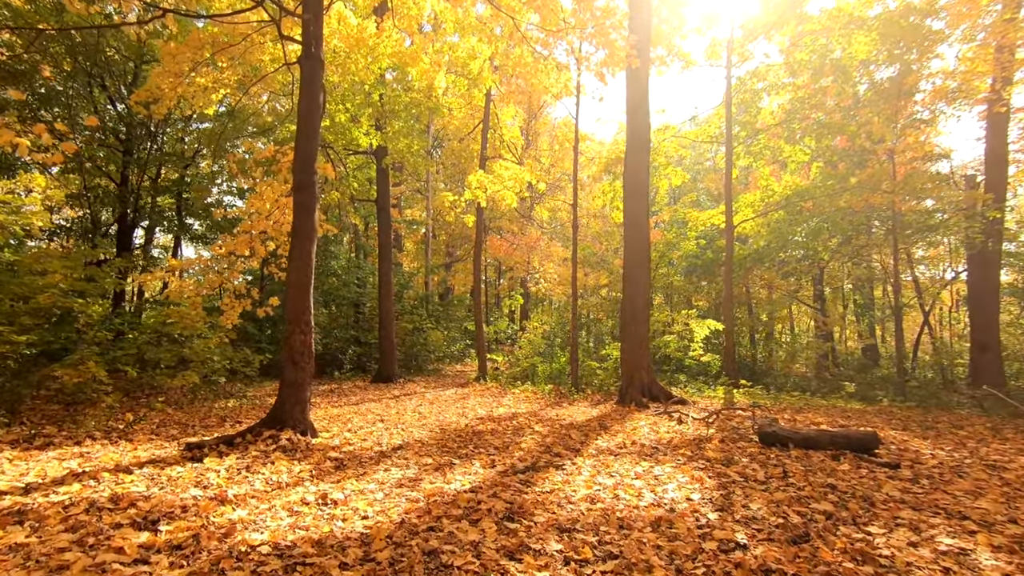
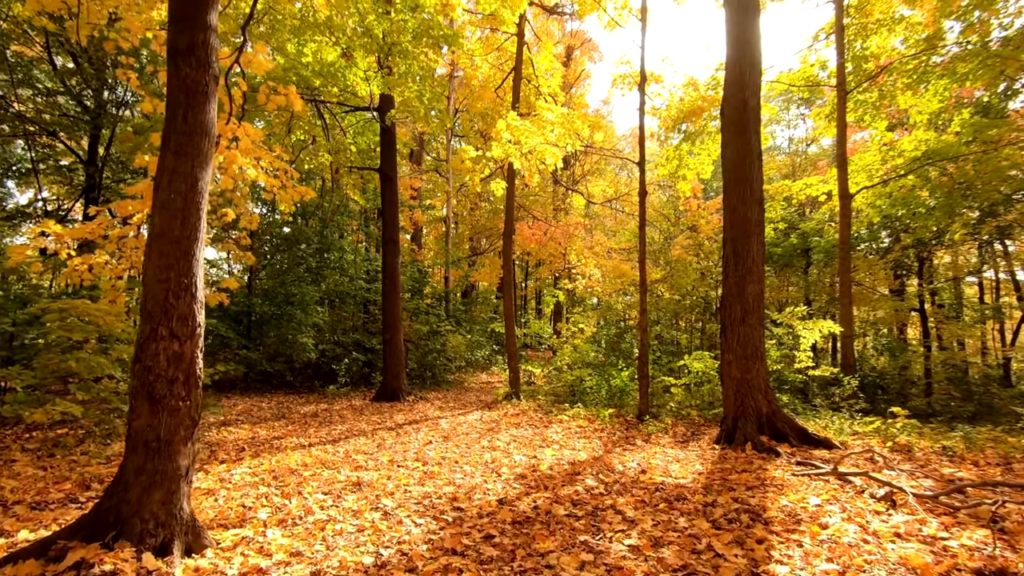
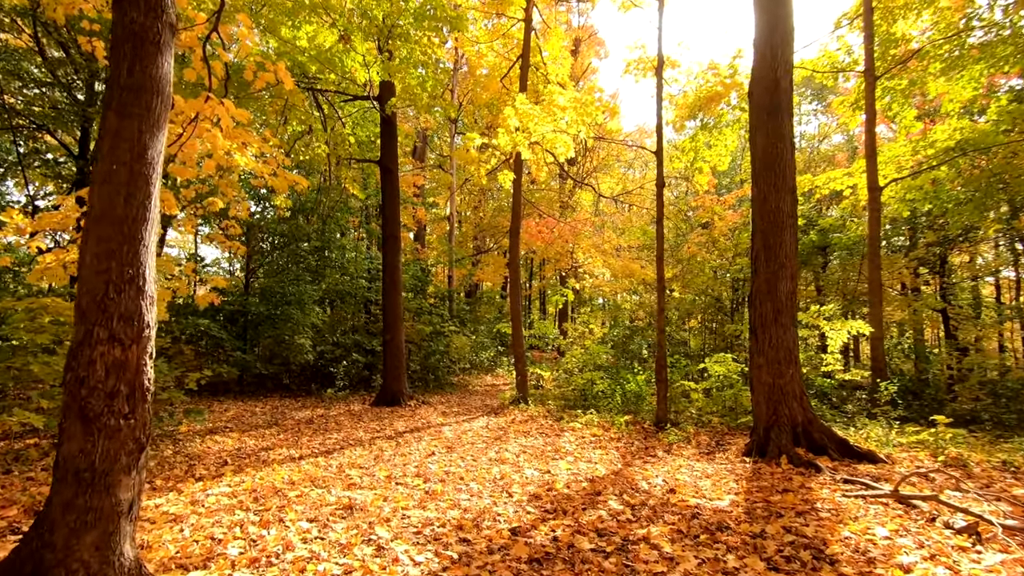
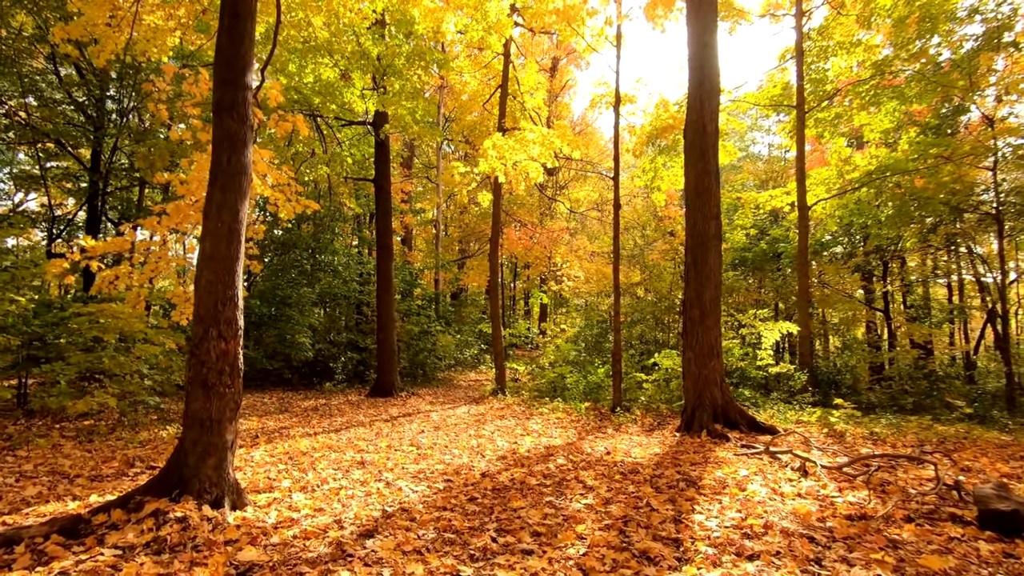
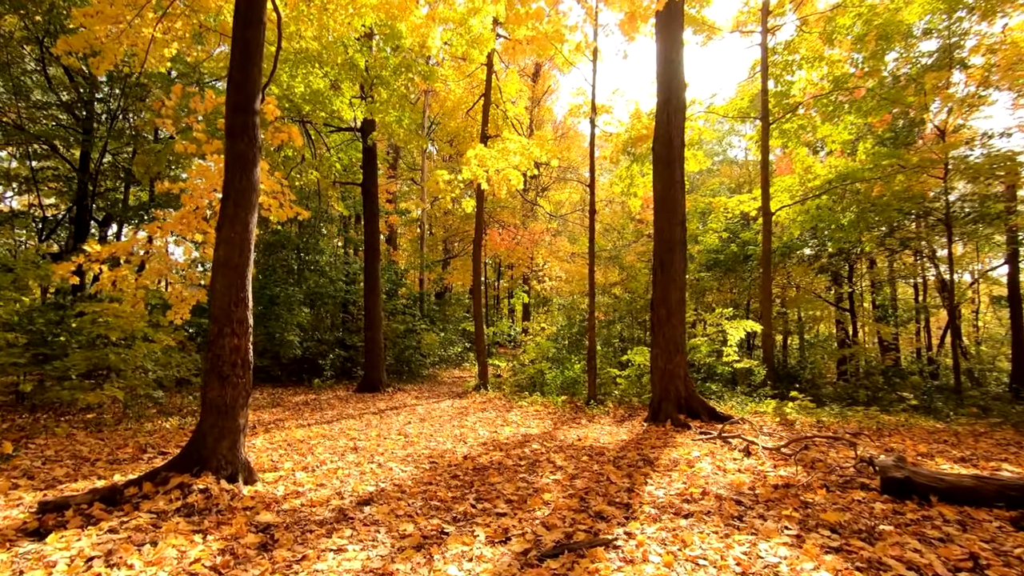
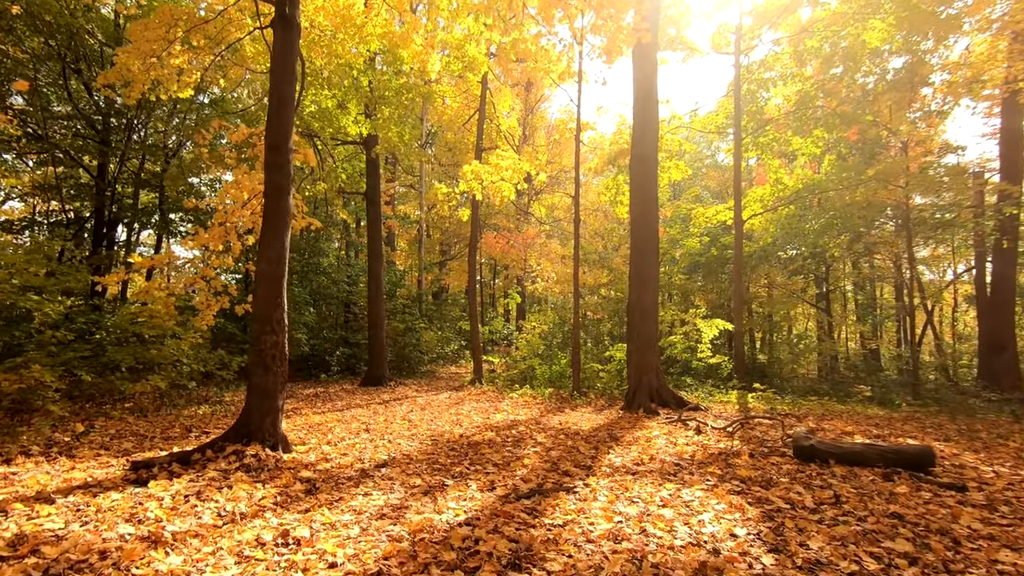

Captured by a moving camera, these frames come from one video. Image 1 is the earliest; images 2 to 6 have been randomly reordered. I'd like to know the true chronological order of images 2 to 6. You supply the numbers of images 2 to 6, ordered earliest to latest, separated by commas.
6, 5, 4, 2, 3
